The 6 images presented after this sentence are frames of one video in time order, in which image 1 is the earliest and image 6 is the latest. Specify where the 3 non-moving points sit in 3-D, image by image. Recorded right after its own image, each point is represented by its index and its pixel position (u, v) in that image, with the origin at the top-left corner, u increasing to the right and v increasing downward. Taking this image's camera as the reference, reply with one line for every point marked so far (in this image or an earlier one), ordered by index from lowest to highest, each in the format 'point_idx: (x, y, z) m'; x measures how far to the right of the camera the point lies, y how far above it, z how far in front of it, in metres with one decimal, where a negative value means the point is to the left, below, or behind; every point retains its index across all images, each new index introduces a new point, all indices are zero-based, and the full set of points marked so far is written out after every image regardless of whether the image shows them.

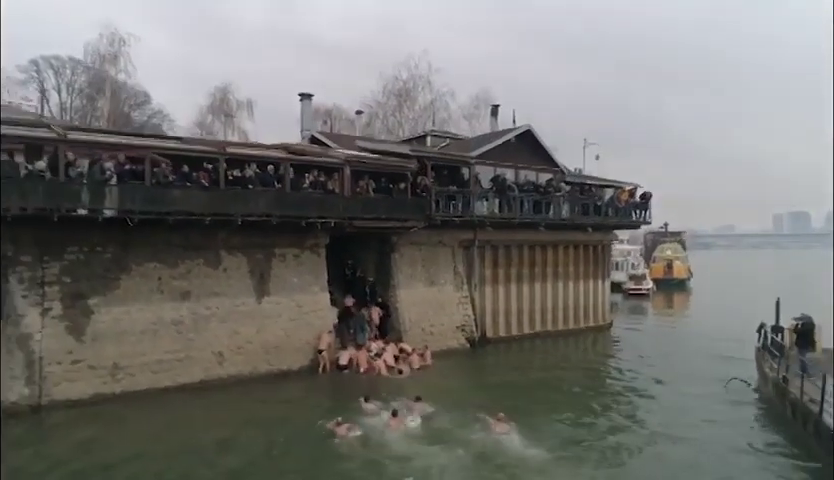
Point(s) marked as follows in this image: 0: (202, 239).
0: (-5.9, 0.0, +17.7) m
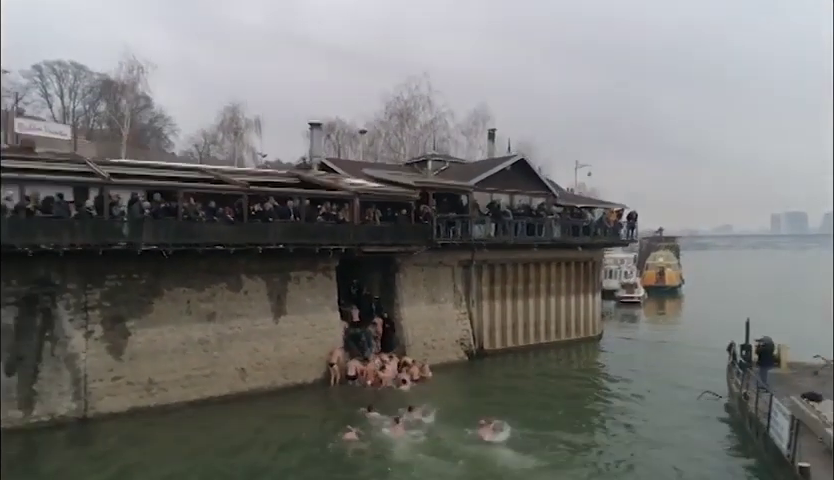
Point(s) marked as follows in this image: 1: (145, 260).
0: (-5.8, -0.8, +19.6) m
1: (-7.7, -0.6, +18.2) m
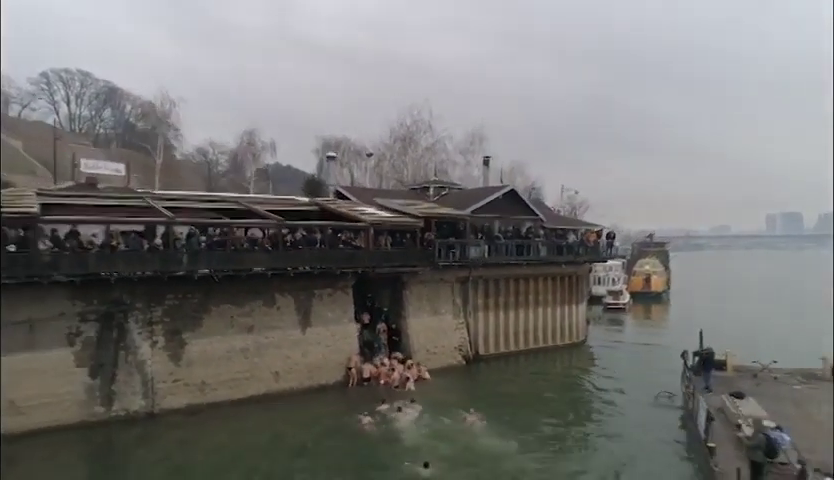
0: (-5.6, -1.7, +23.3) m
1: (-7.5, -1.5, +21.9) m
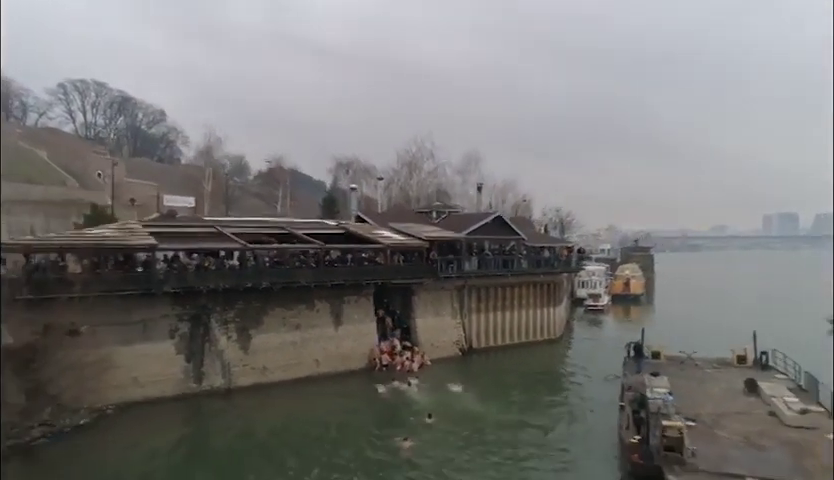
0: (-5.3, -2.6, +30.6) m
1: (-7.2, -2.4, +29.1) m
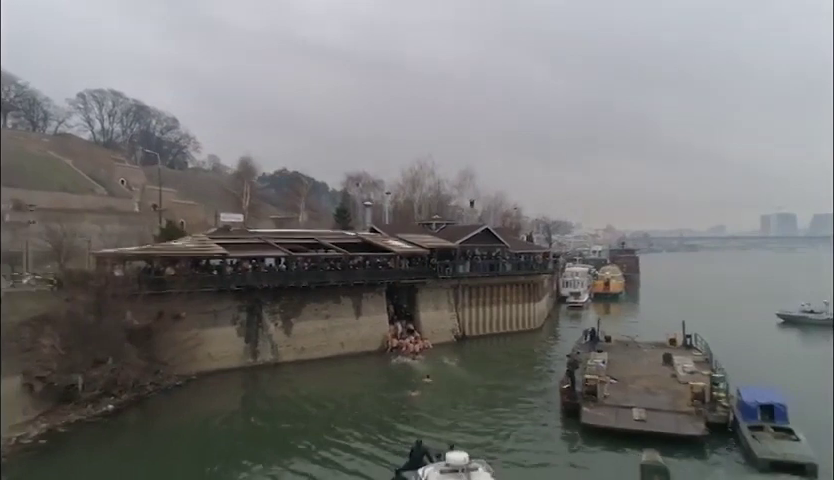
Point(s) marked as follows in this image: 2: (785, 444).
0: (-5.1, -3.1, +39.0) m
1: (-7.0, -2.9, +37.6) m
2: (+11.3, -6.4, +20.0) m
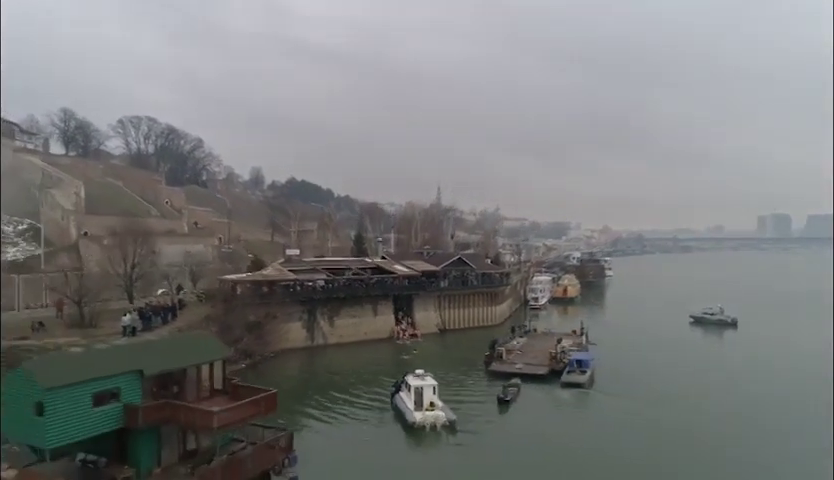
0: (-5.6, -5.8, +61.3) m
1: (-7.4, -5.6, +59.8) m
2: (+10.8, -9.0, +42.2) m
